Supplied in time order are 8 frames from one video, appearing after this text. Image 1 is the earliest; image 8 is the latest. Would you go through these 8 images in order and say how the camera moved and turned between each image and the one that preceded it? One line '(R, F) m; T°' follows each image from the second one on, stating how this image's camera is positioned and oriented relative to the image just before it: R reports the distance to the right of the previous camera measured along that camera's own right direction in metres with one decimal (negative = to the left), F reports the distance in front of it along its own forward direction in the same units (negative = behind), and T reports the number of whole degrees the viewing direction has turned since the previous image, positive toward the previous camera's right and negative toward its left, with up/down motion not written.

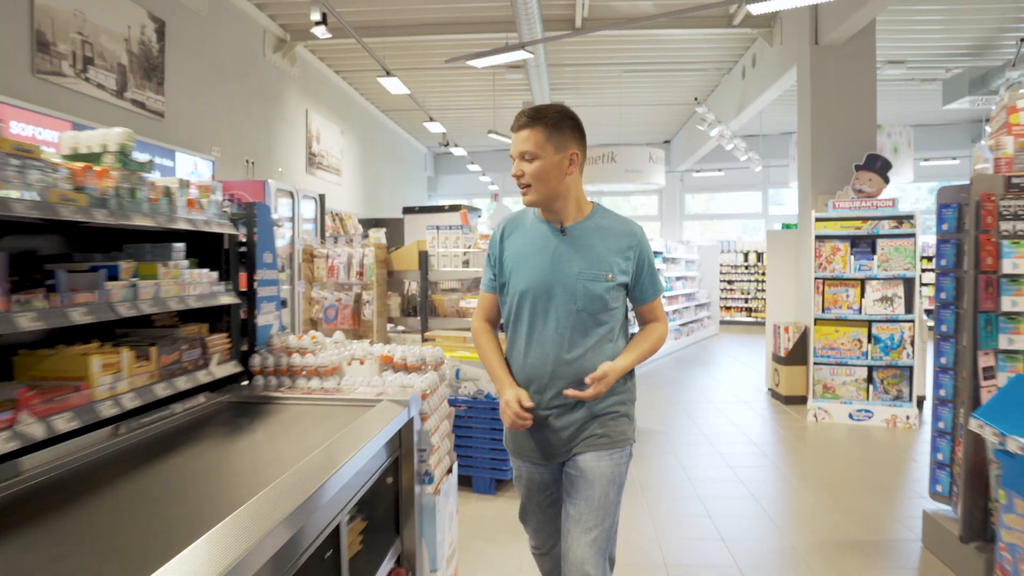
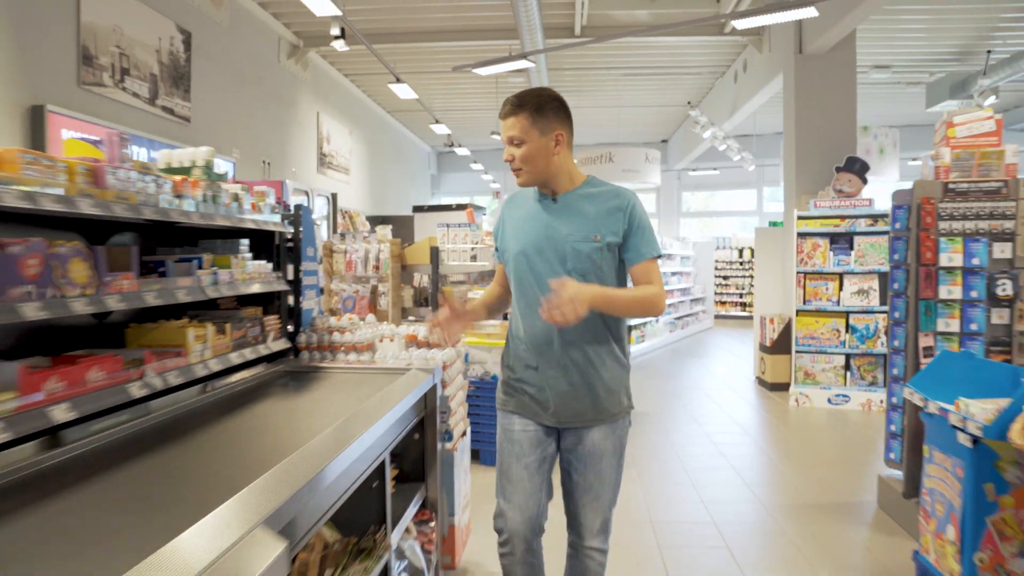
(0.0, -0.4) m; 0°
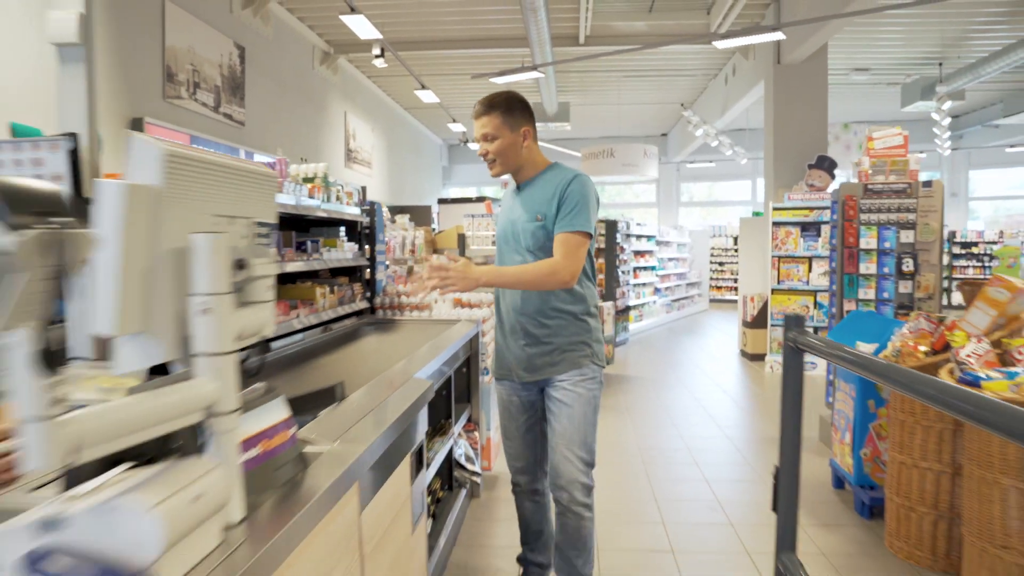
(-0.1, -0.9) m; 0°
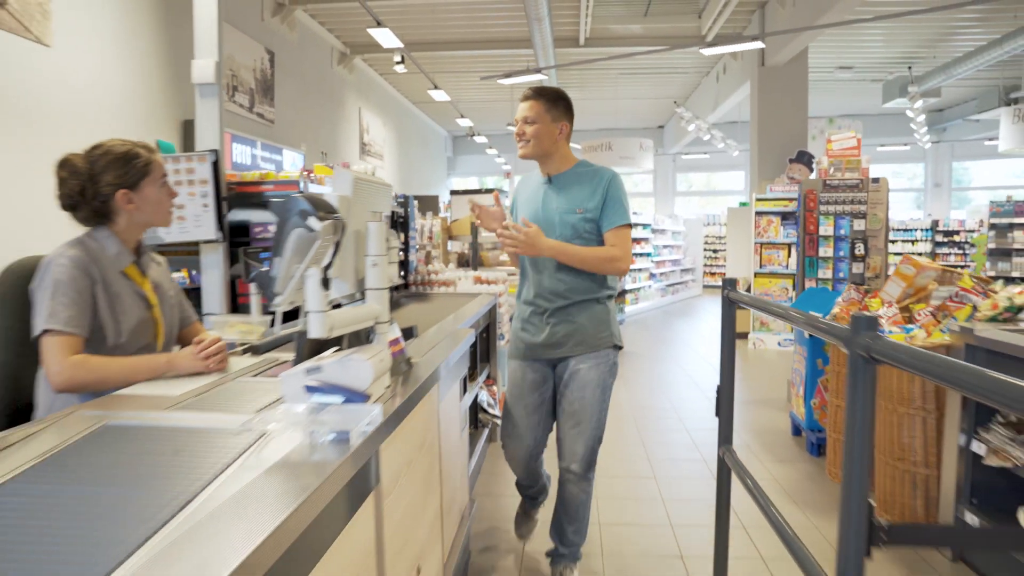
(-0.1, -0.7) m; 0°
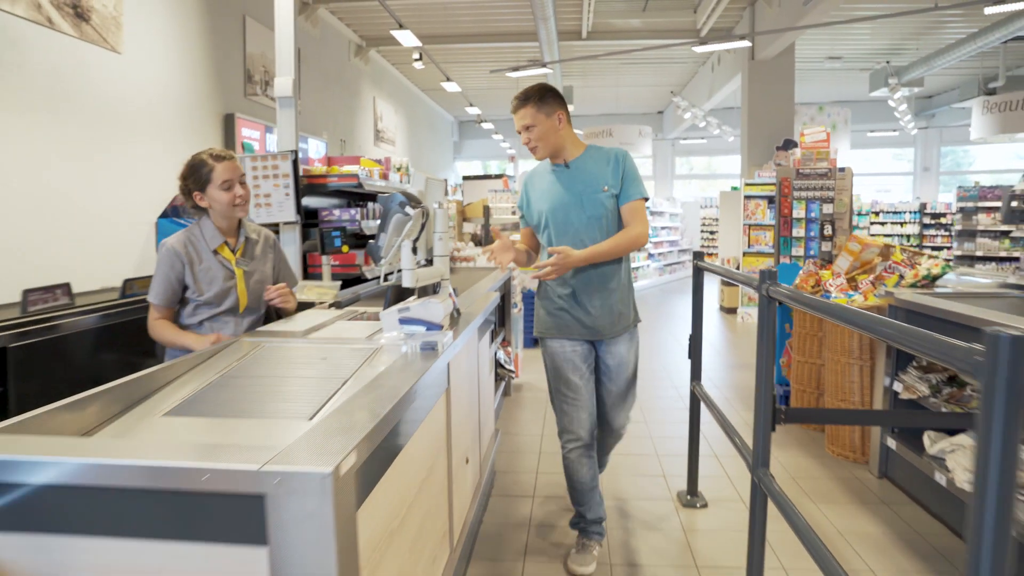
(-0.1, -0.6) m; 0°
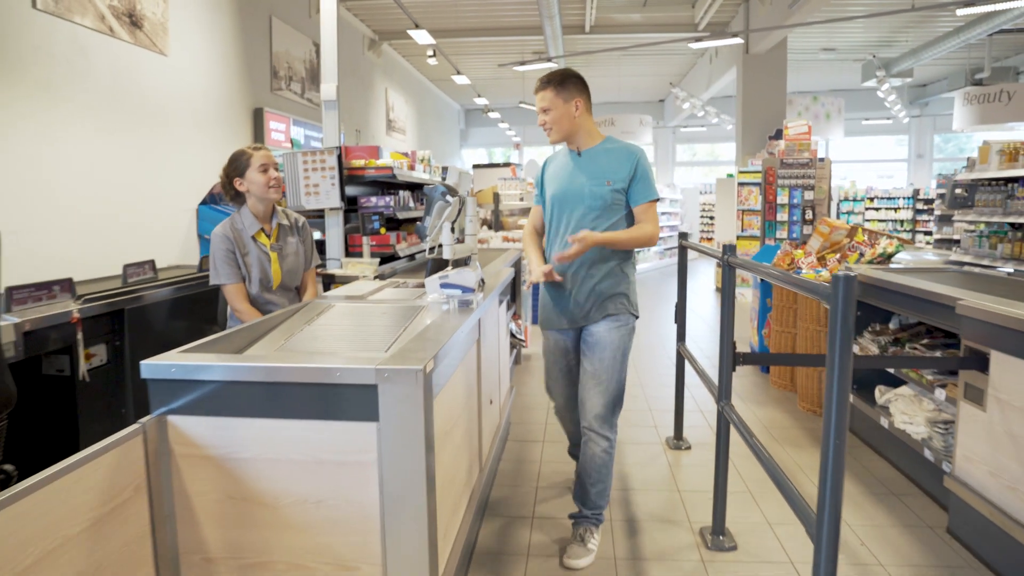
(0.0, -0.5) m; 0°
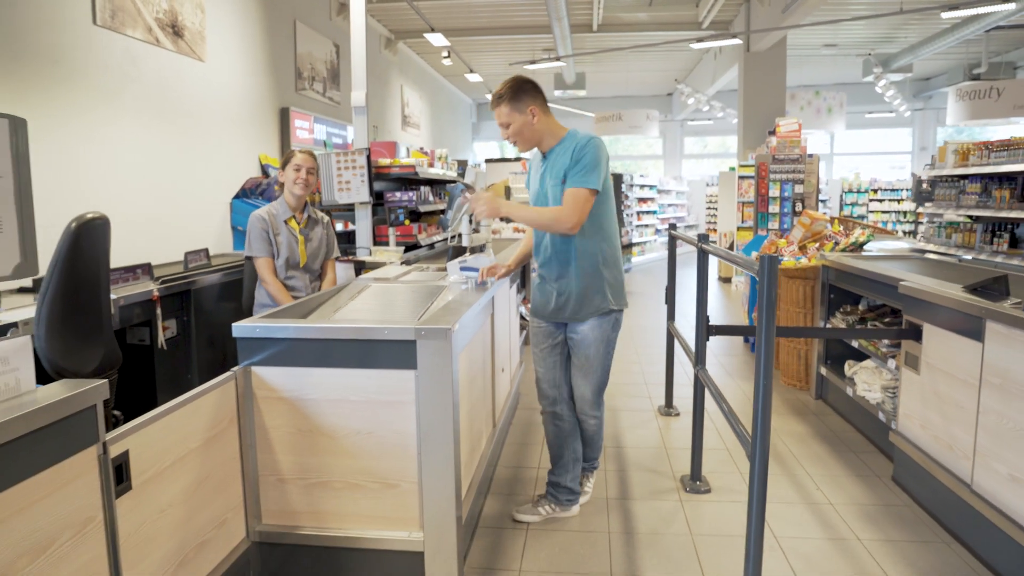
(0.0, -0.4) m; -1°
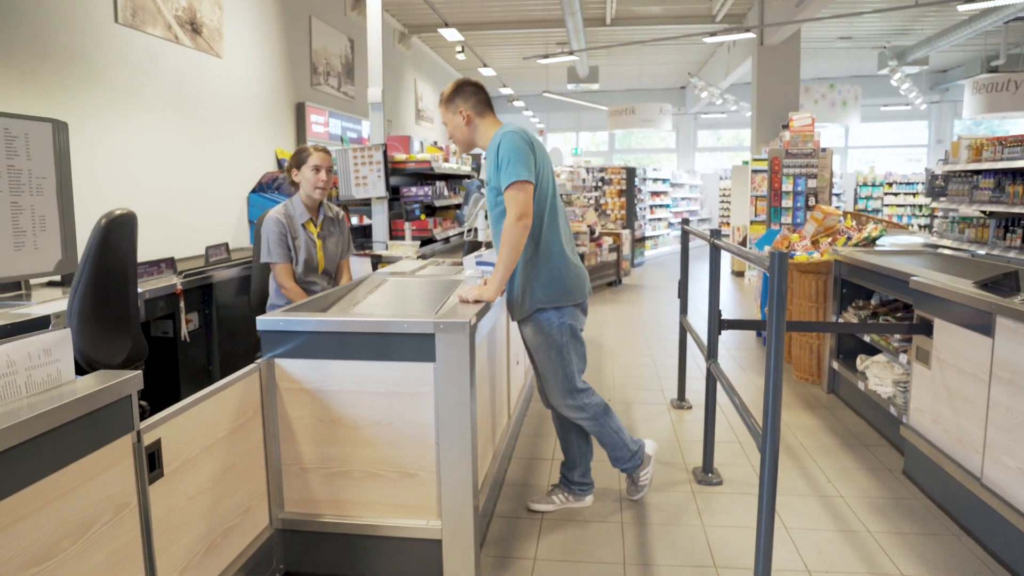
(0.0, 0.0) m; -1°
